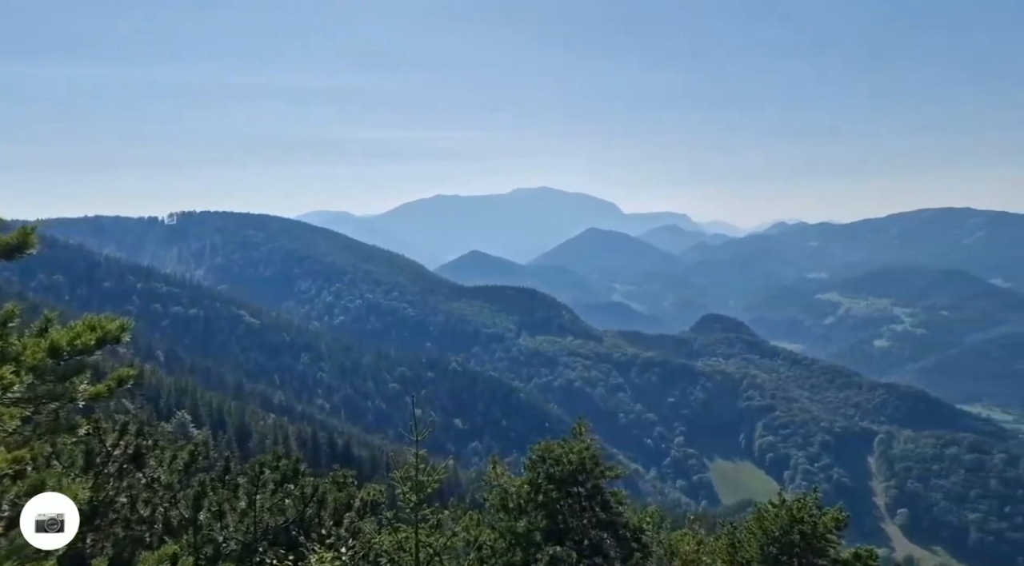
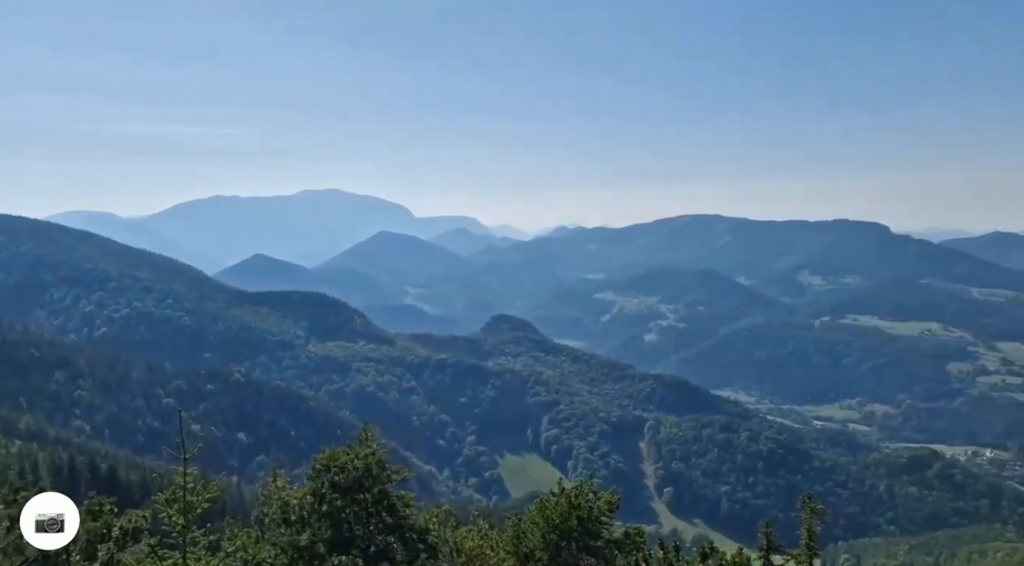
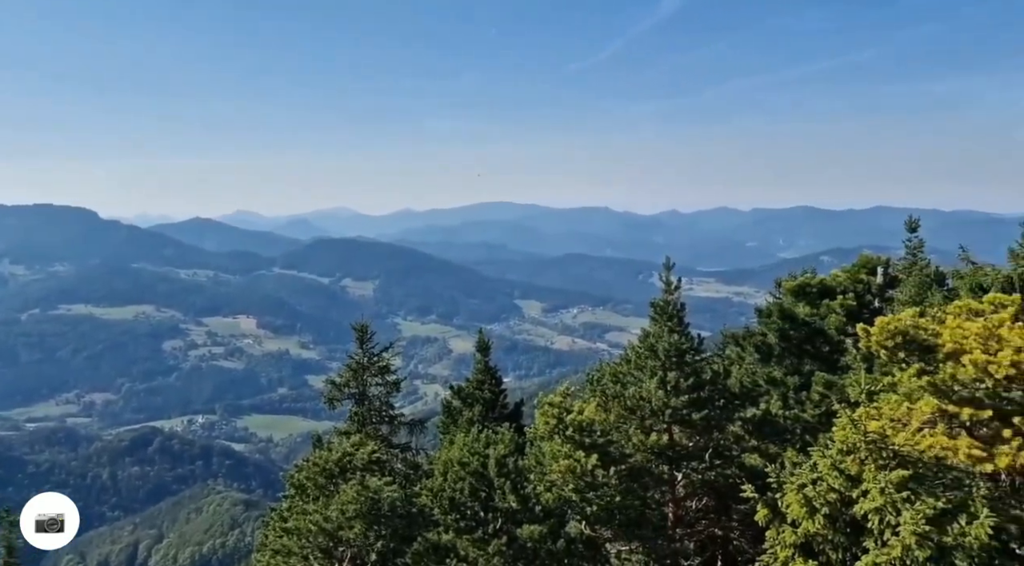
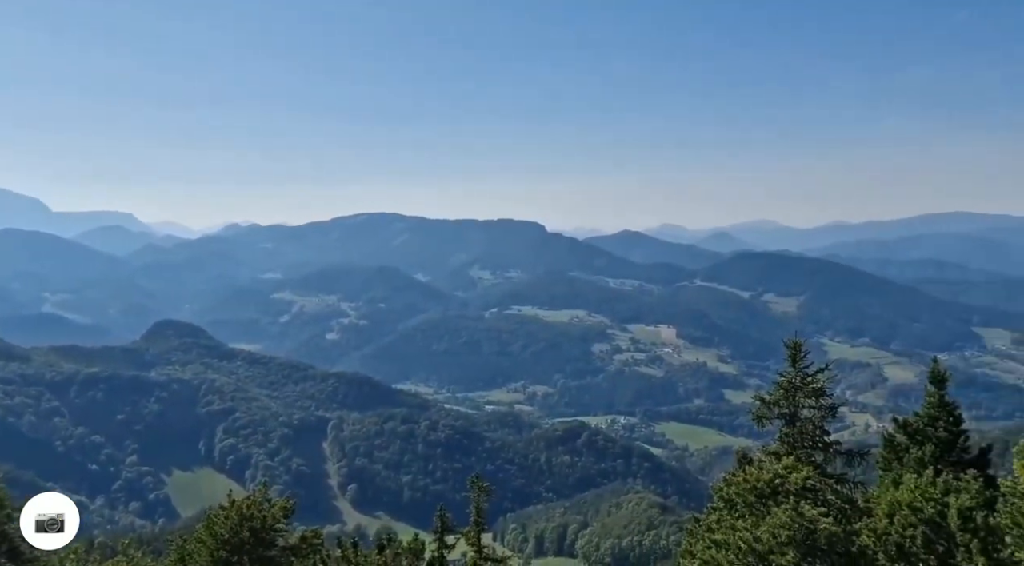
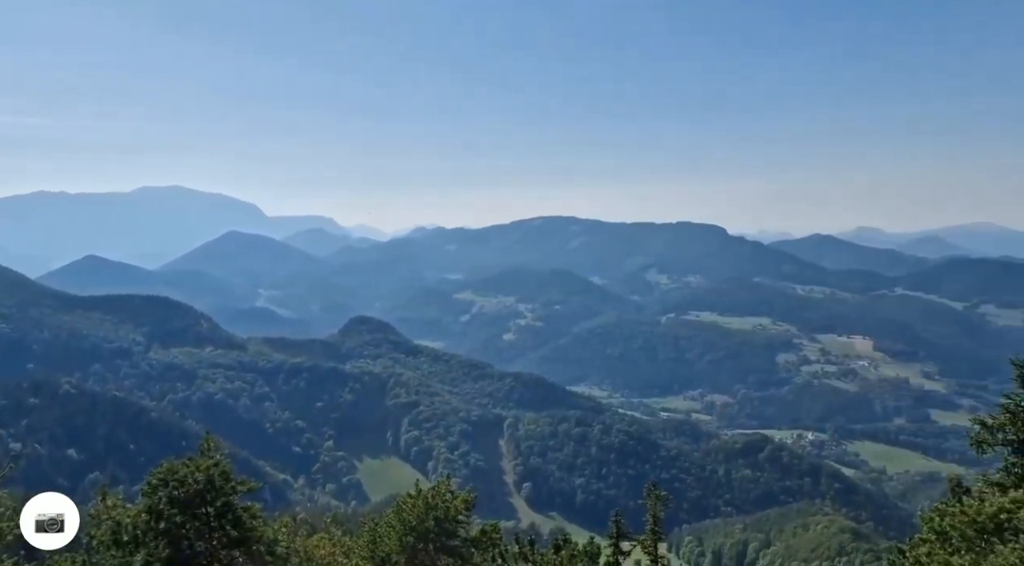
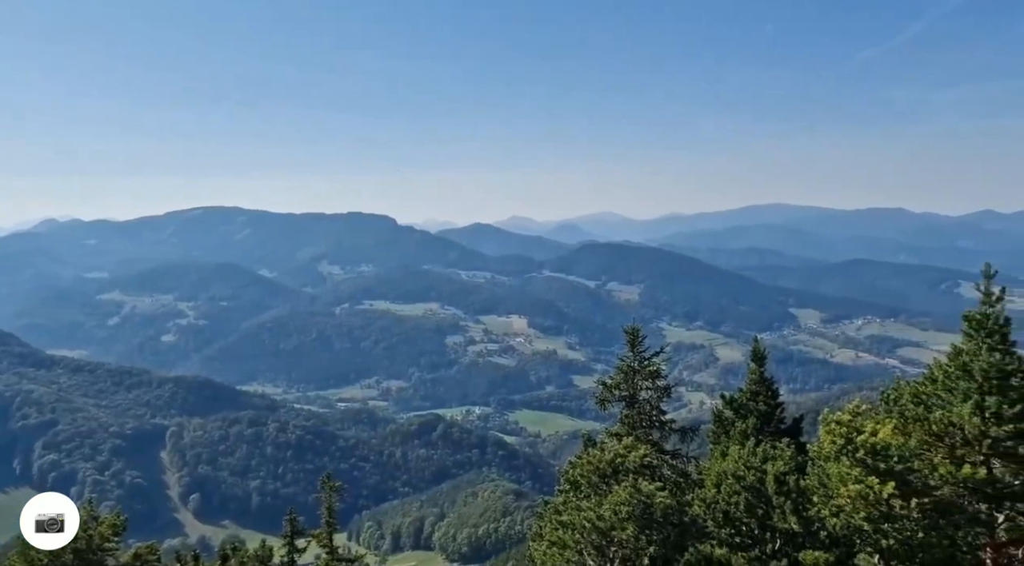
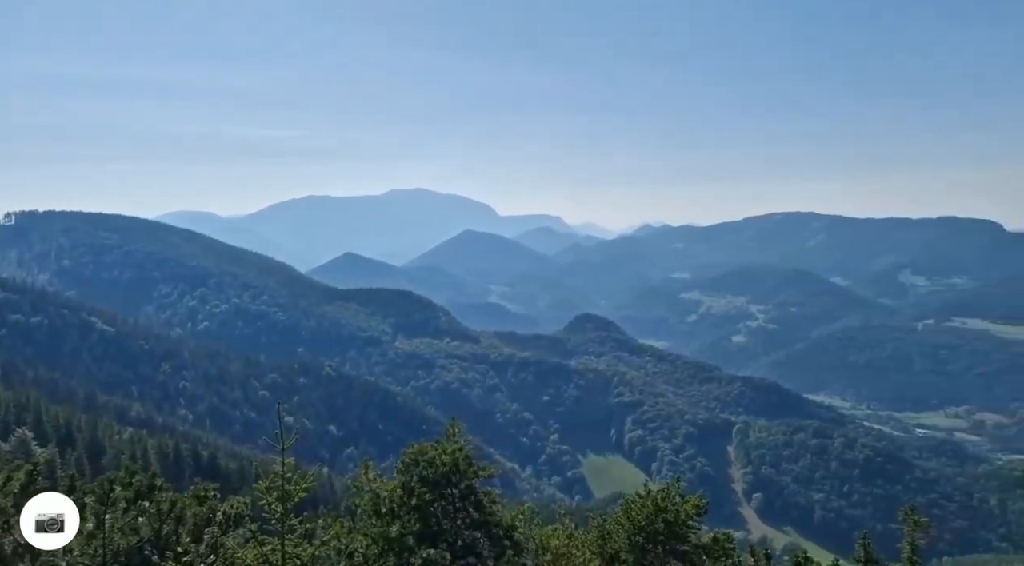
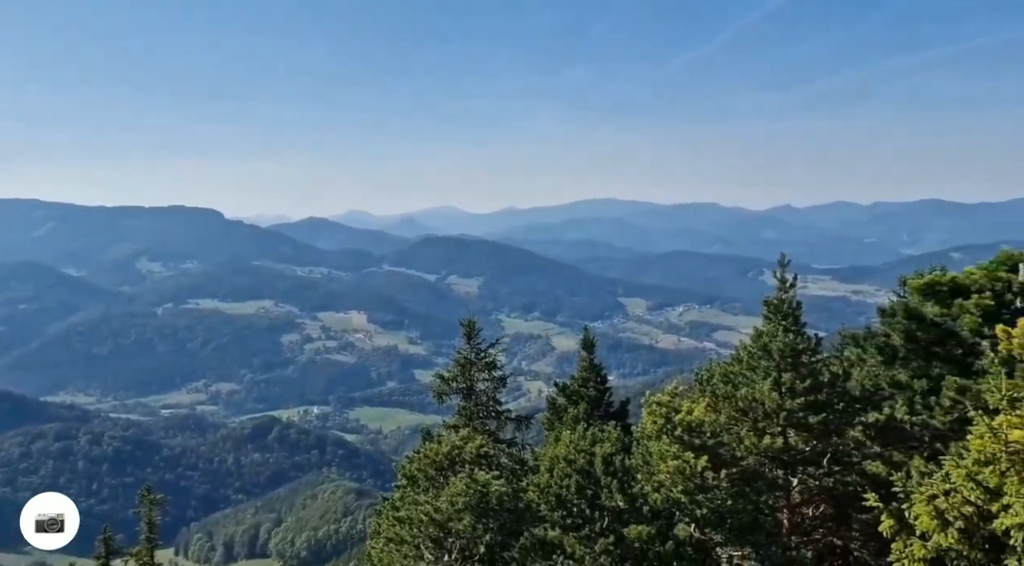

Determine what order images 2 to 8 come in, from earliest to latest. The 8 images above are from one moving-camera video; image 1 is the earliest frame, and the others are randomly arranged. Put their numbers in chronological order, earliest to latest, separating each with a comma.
7, 2, 5, 4, 6, 8, 3
